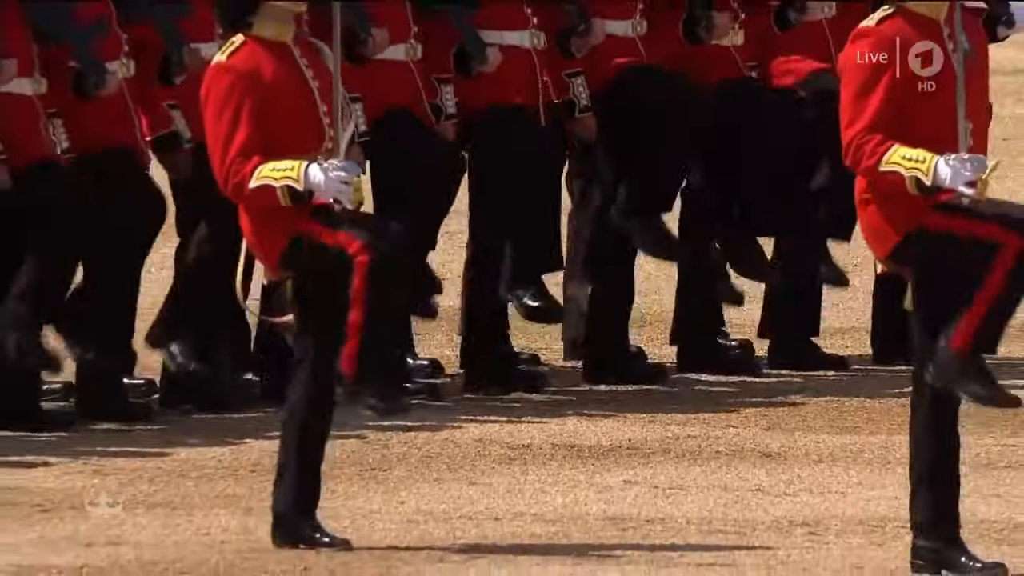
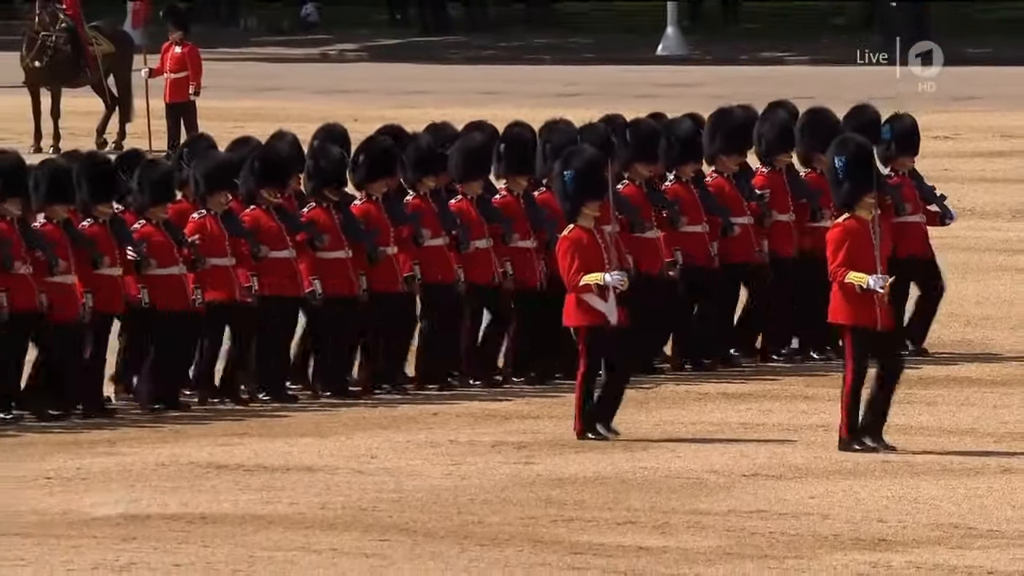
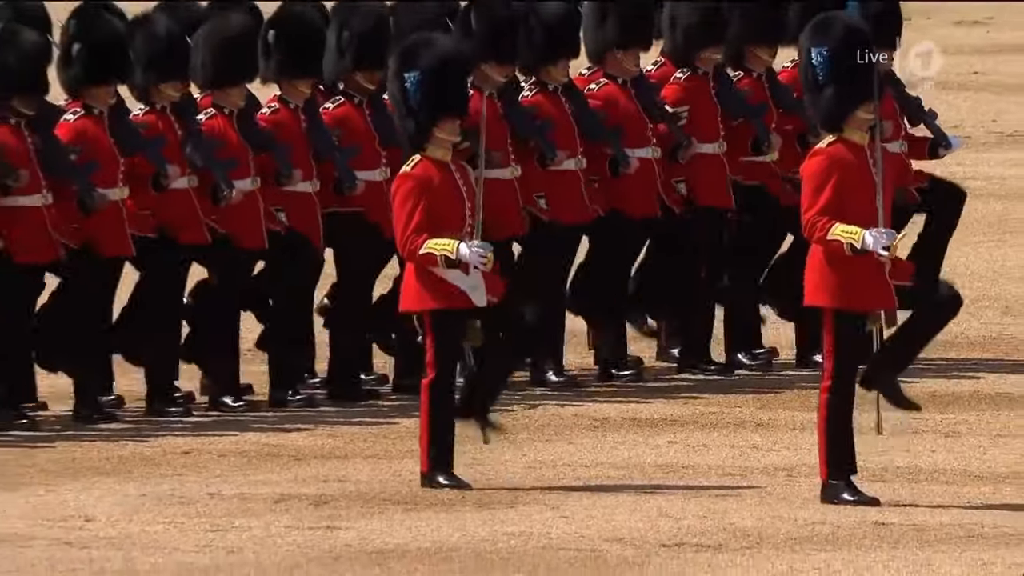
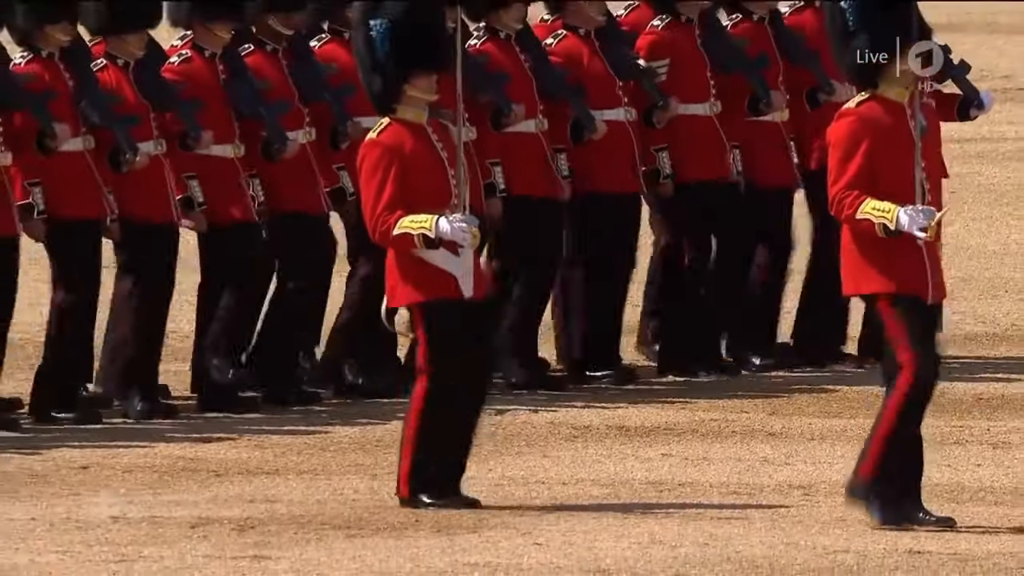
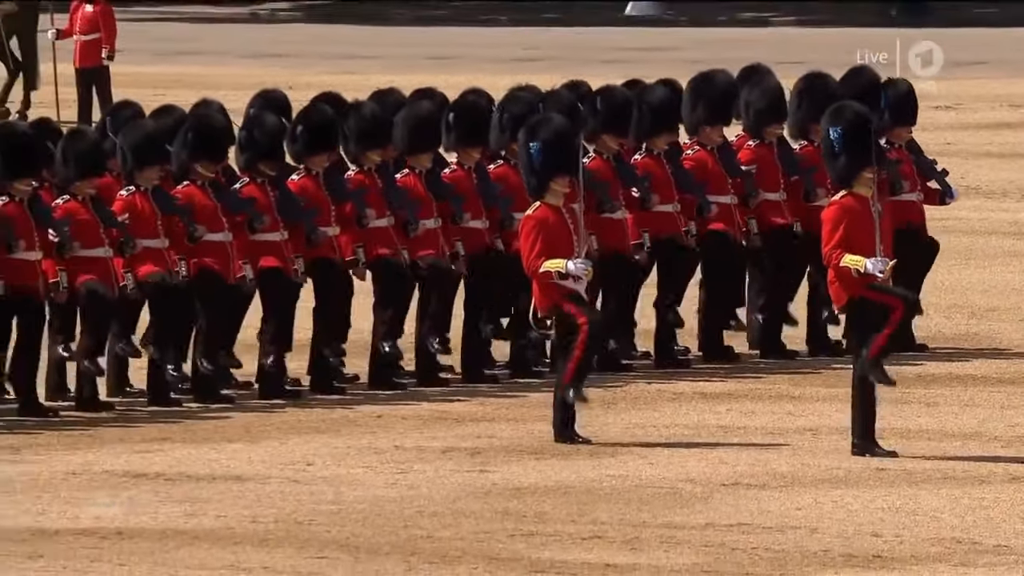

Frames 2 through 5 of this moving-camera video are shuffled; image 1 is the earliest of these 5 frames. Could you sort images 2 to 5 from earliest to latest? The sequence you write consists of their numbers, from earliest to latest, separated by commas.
4, 3, 5, 2
